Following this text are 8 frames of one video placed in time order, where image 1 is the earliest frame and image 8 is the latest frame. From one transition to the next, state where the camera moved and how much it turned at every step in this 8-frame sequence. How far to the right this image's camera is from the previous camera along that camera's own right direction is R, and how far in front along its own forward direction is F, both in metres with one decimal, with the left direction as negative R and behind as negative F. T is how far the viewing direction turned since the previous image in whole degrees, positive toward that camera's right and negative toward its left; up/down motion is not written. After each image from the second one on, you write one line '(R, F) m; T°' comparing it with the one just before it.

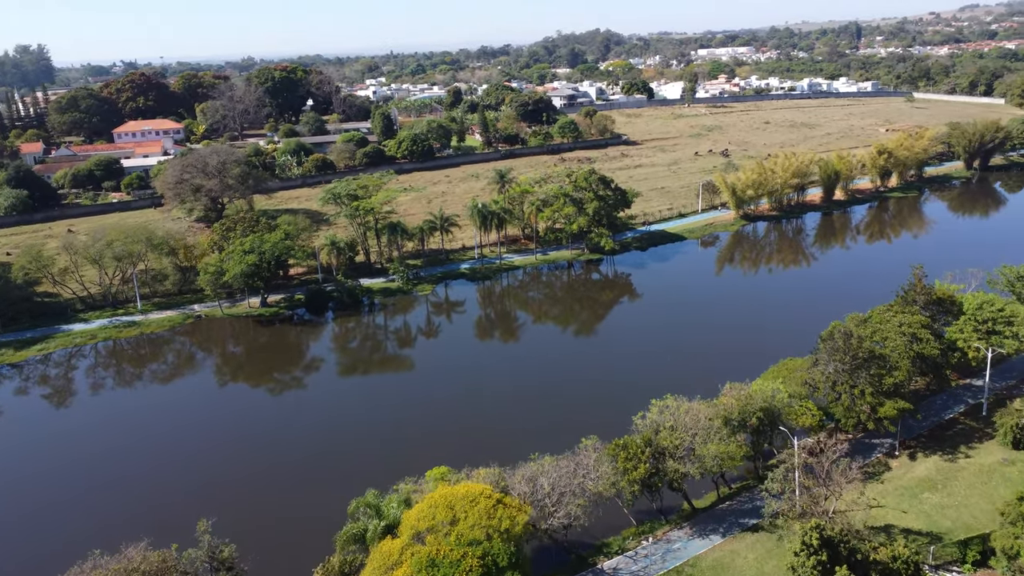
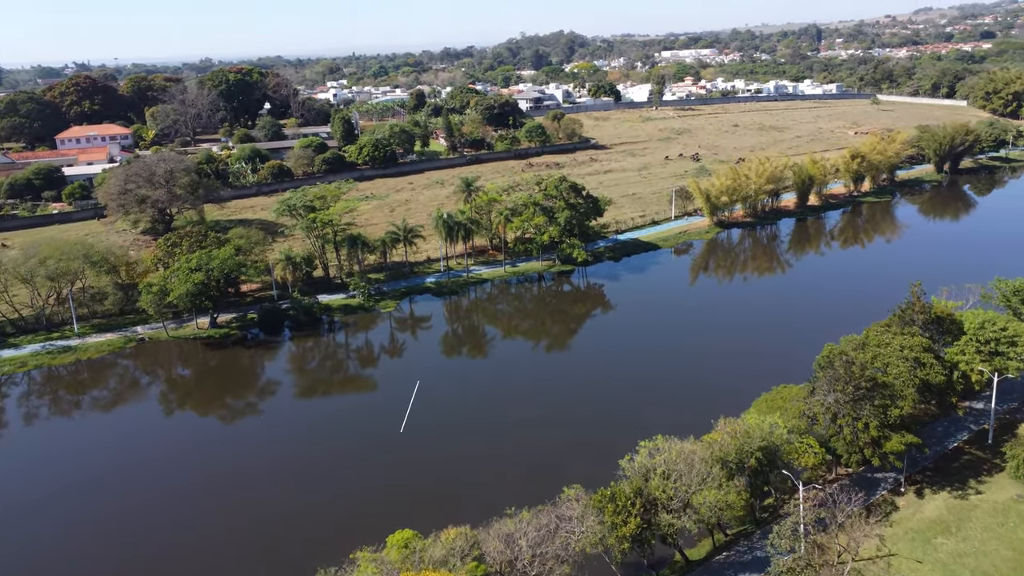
(-0.1, +1.8) m; +2°
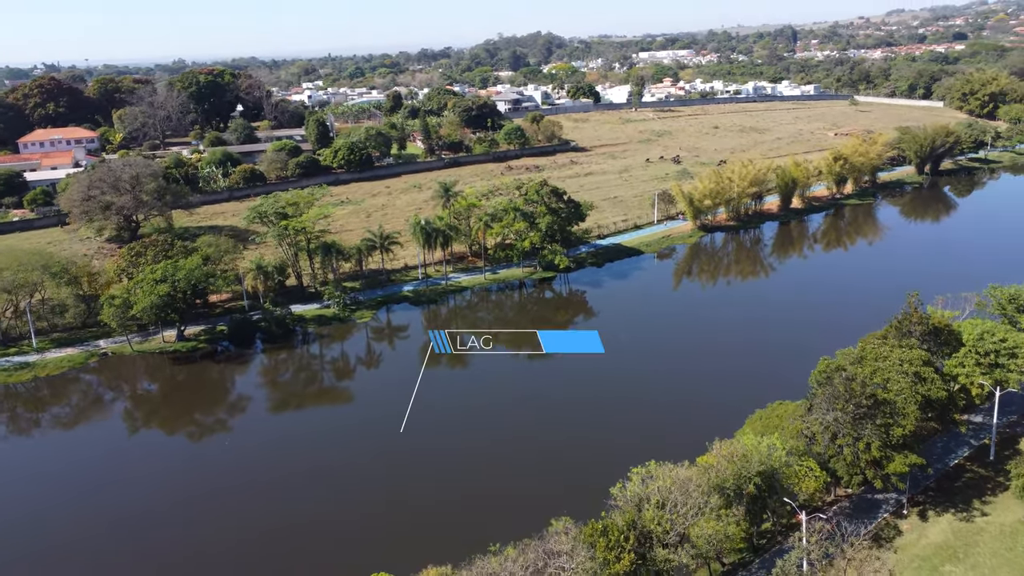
(-0.1, +1.0) m; +2°
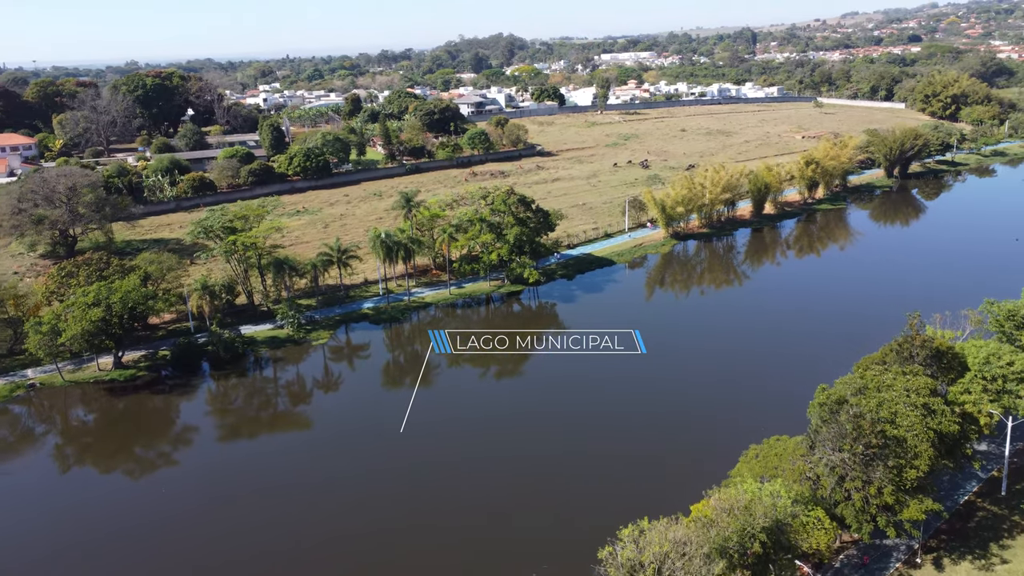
(-0.1, +1.8) m; +3°
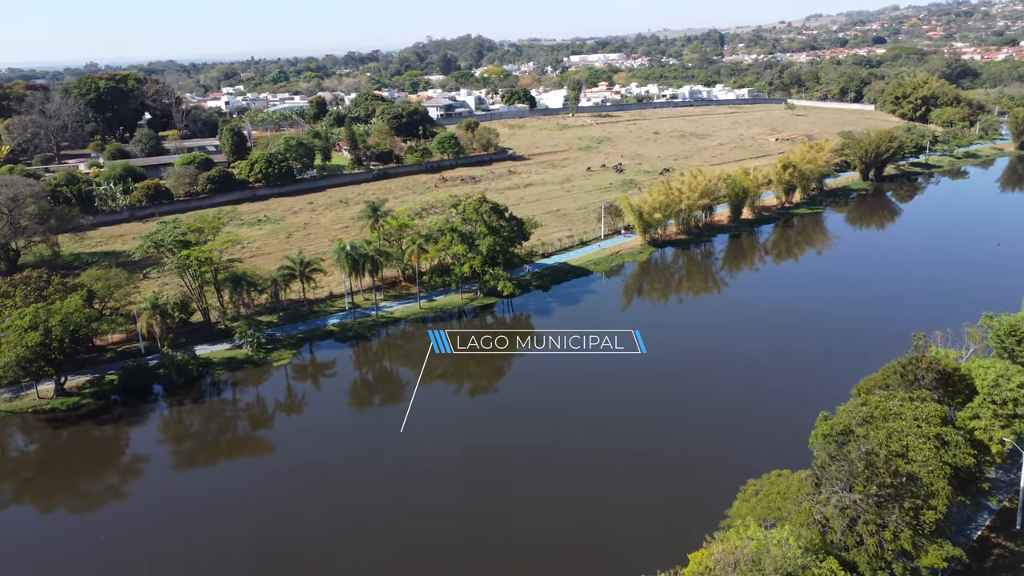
(-0.1, +1.5) m; +2°
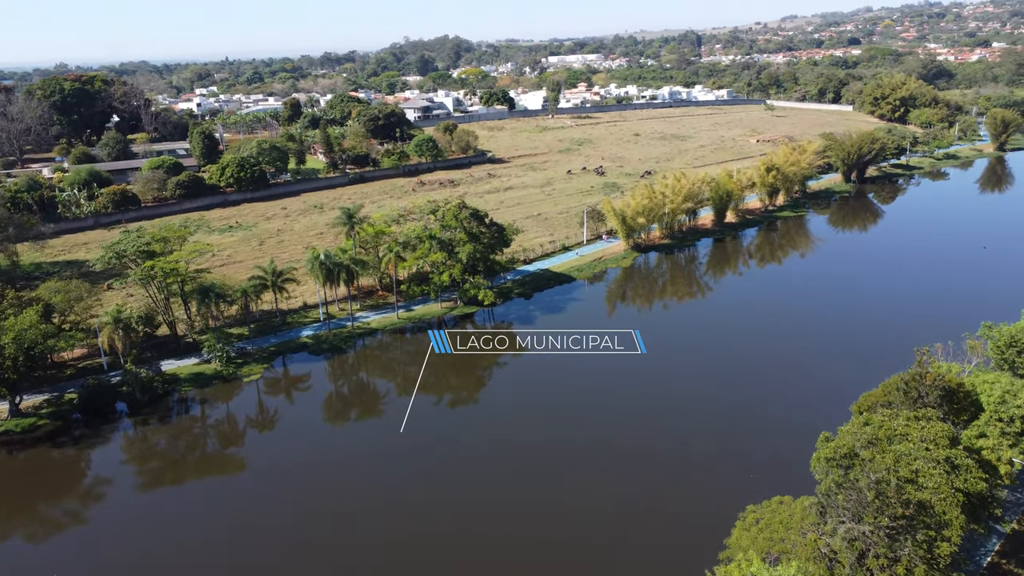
(-0.1, +1.0) m; +2°
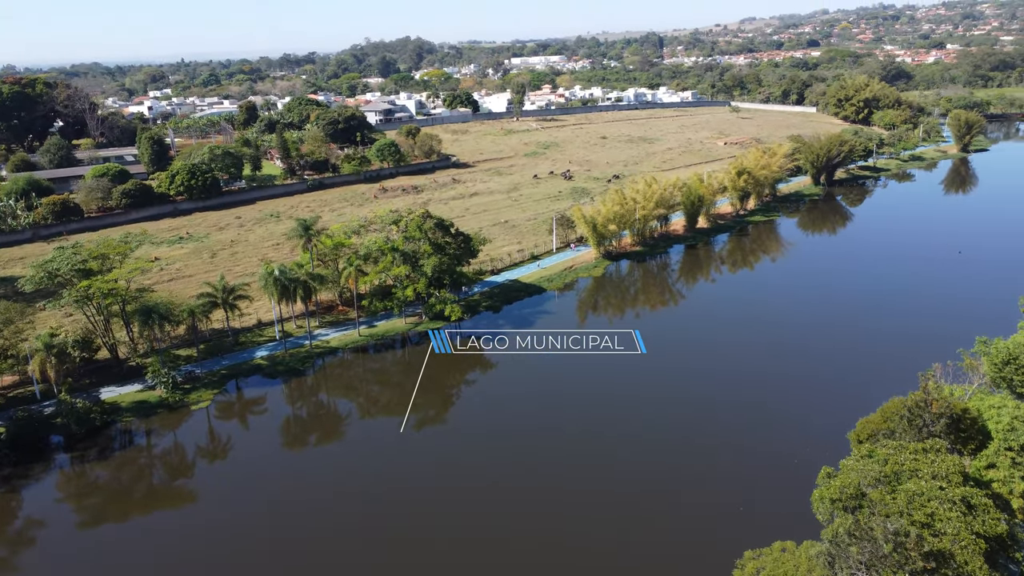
(-0.1, +1.5) m; +3°
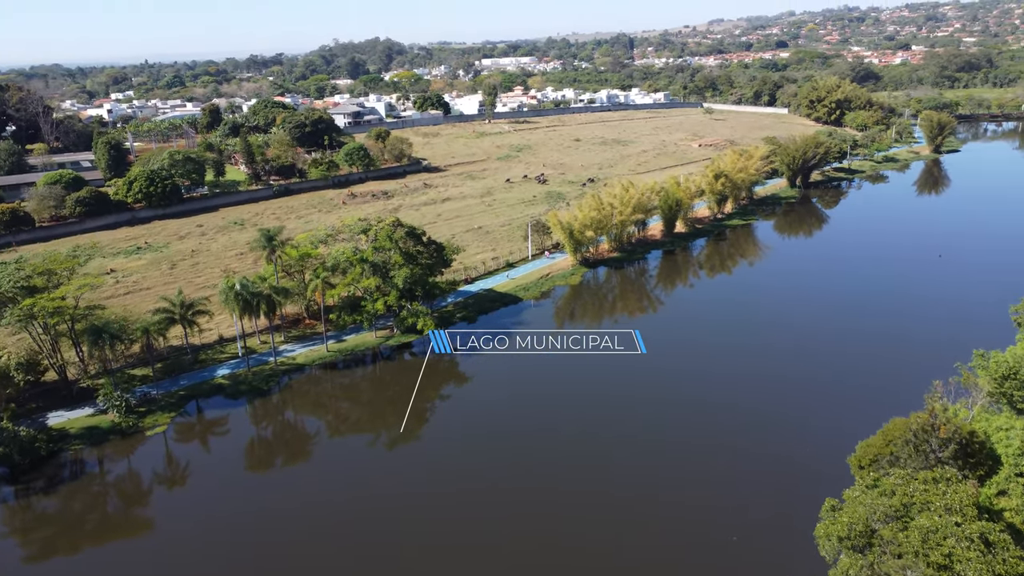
(-0.1, +1.2) m; +2°
